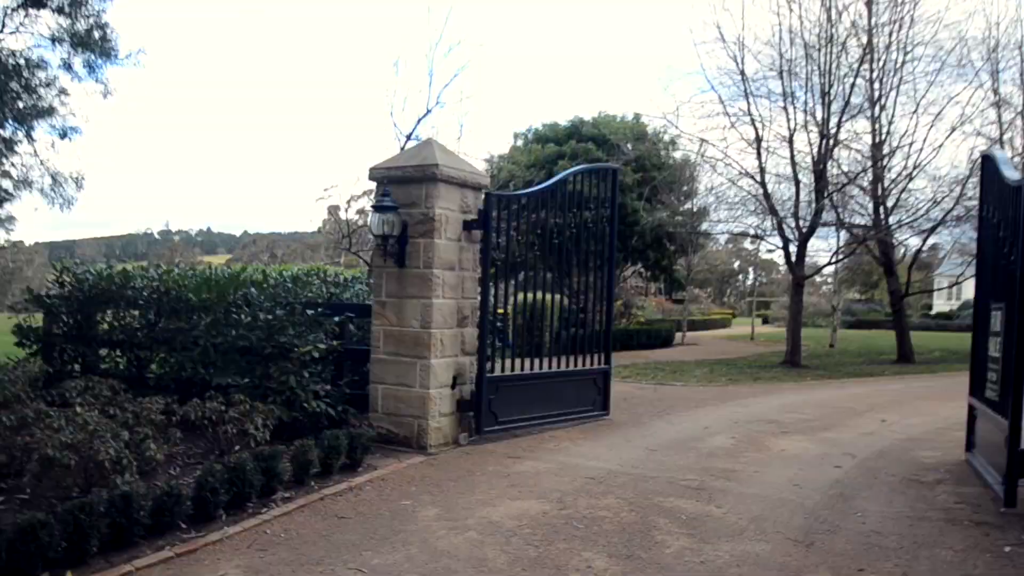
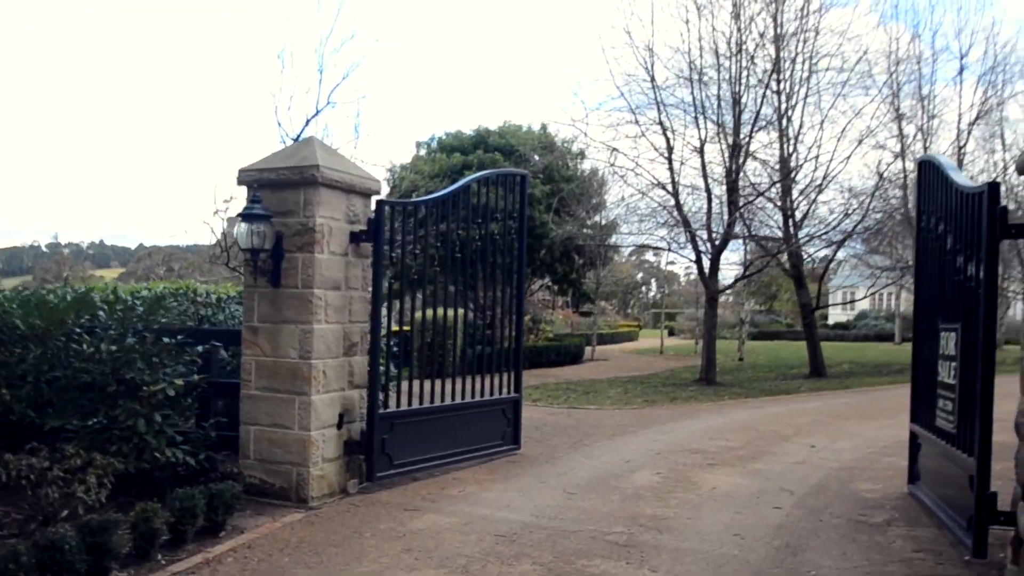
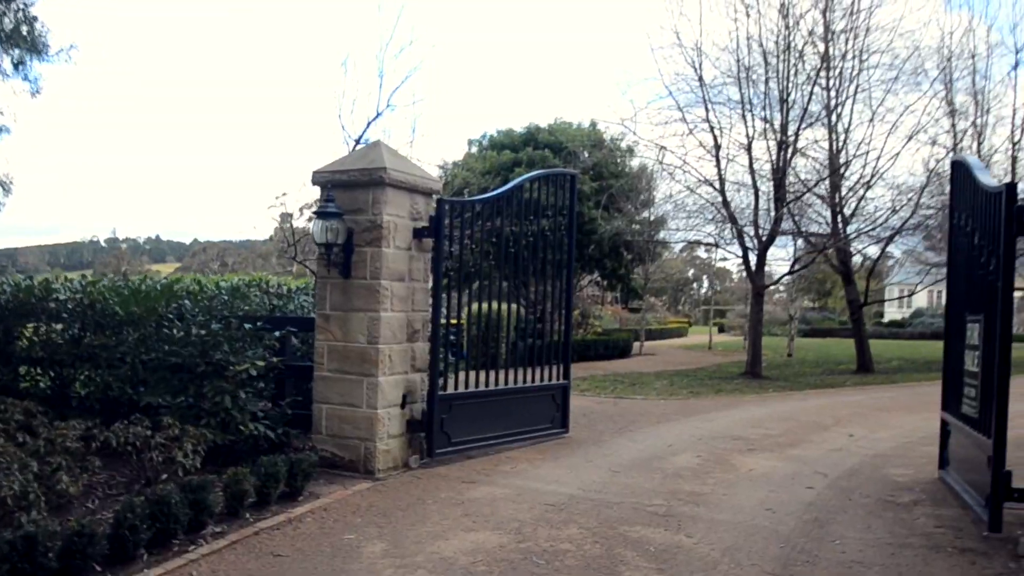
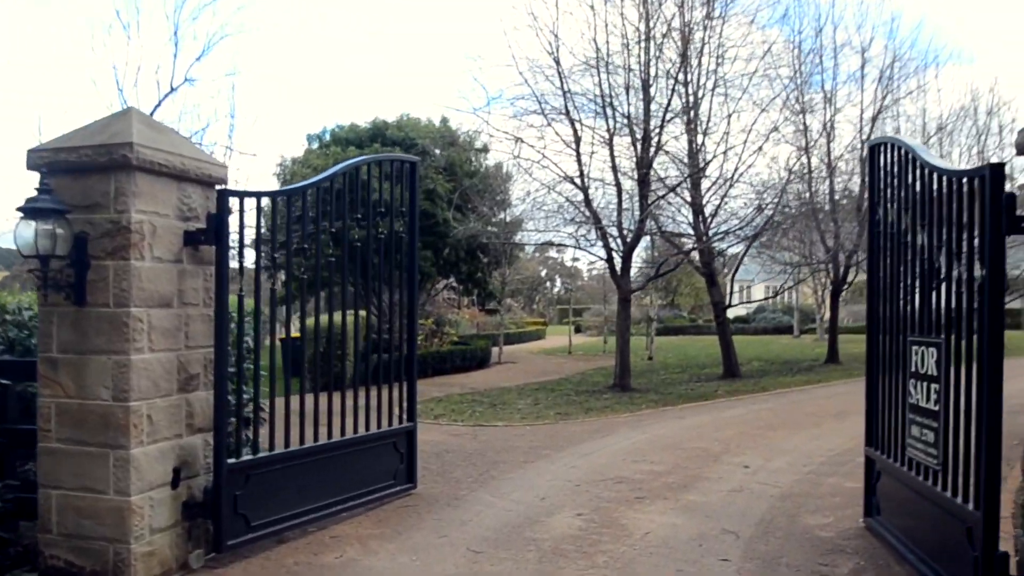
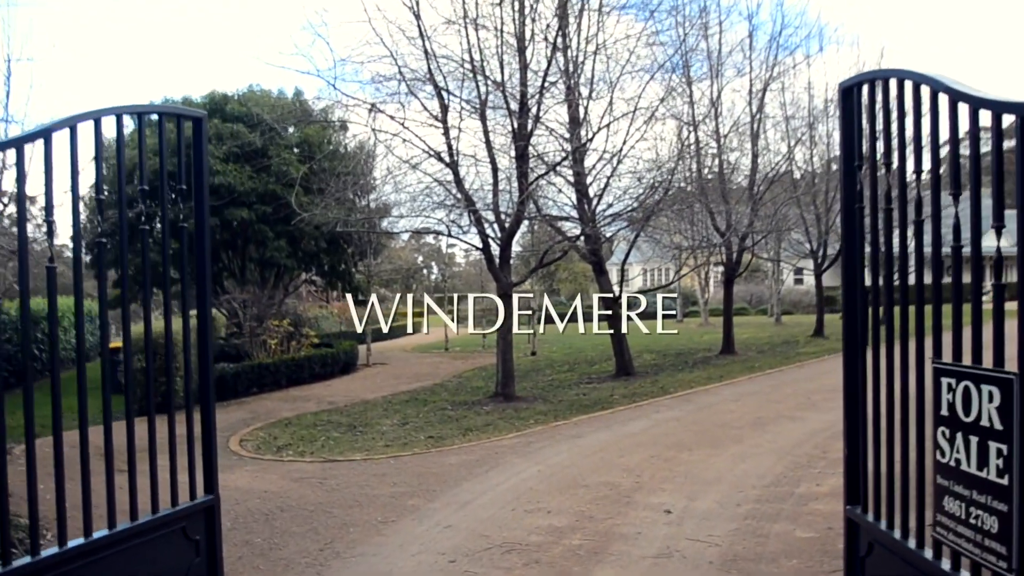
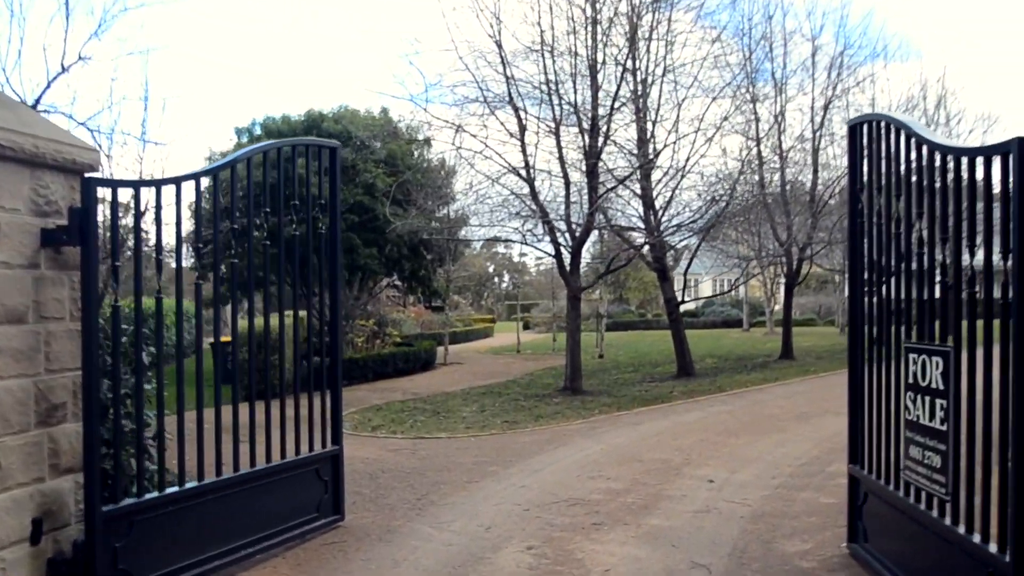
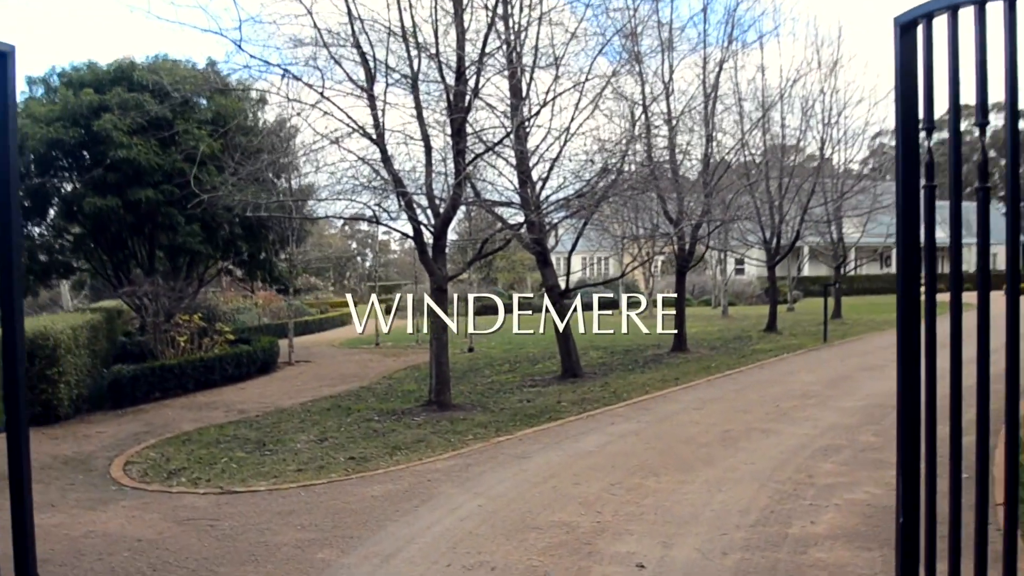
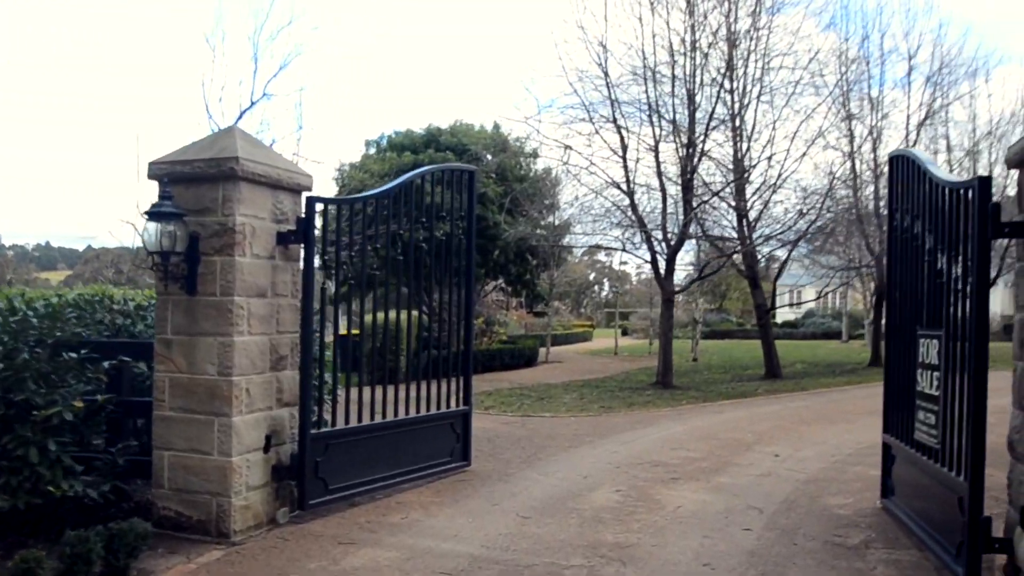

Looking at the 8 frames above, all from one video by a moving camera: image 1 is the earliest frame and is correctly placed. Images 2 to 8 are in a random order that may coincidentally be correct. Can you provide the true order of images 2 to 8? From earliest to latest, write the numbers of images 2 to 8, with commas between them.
3, 2, 8, 4, 6, 5, 7
